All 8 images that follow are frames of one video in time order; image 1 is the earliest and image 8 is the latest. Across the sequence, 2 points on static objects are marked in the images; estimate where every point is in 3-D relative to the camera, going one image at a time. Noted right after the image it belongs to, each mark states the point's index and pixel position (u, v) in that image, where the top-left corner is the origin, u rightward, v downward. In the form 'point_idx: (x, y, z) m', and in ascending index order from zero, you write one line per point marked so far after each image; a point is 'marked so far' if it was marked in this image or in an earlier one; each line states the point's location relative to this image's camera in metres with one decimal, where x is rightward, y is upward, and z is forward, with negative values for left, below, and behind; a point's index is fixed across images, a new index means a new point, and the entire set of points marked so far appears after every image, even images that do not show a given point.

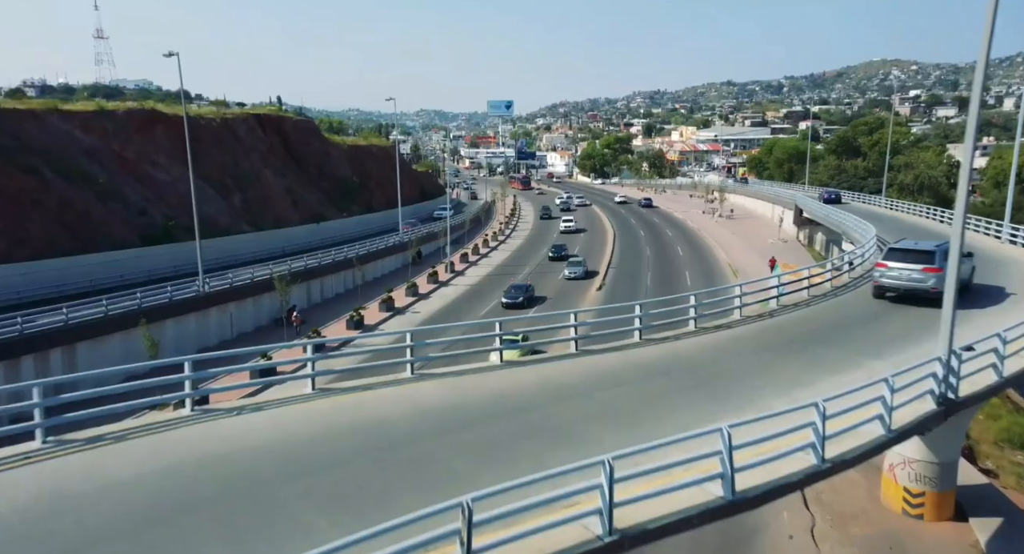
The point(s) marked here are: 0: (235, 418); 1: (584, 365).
0: (-3.4, -1.7, +10.0) m
1: (+1.1, -1.4, +12.7) m
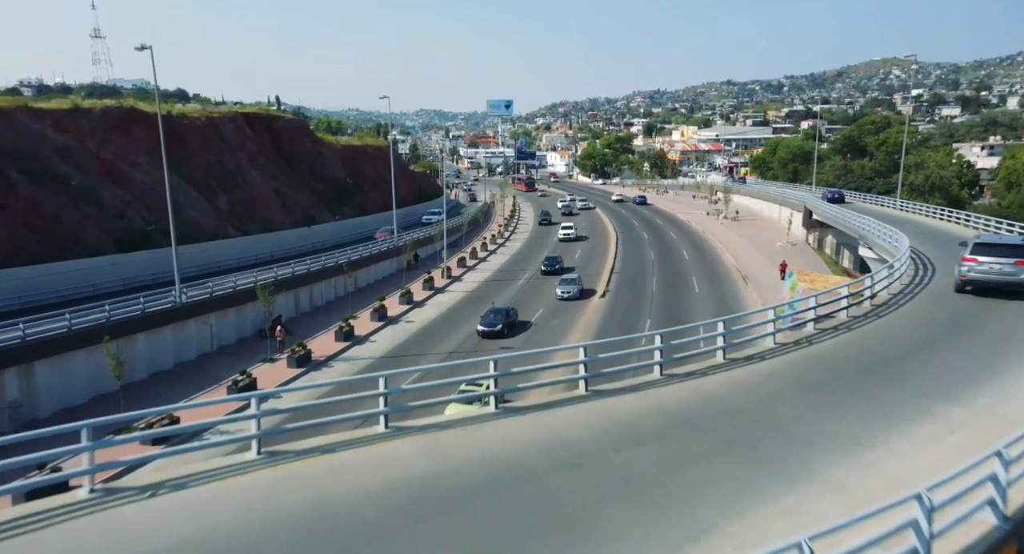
0: (-3.4, -2.1, +7.8) m
1: (+1.0, -1.7, +10.5) m
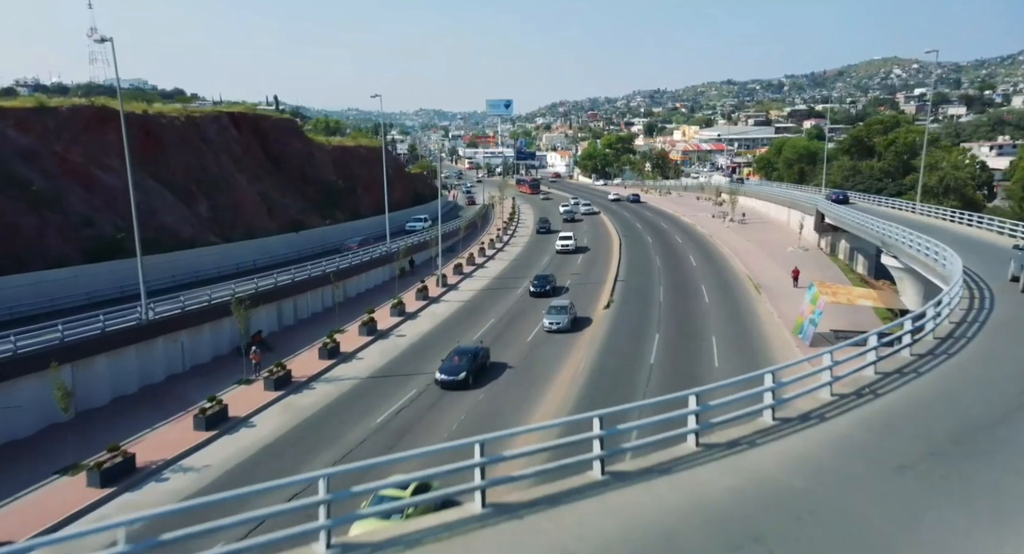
0: (-3.5, -2.6, +5.1) m
1: (+1.0, -2.2, +7.8) m
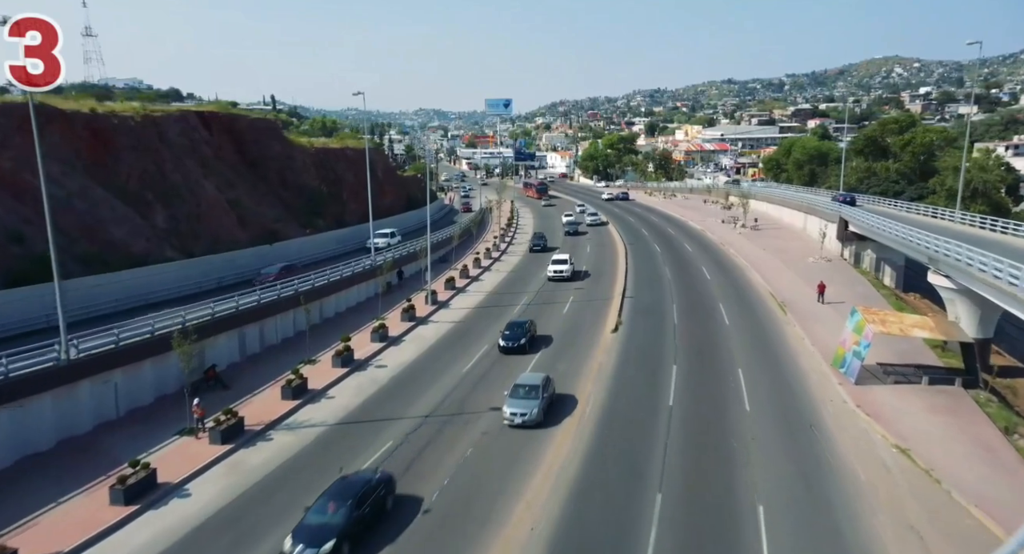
0: (-3.6, -3.5, +0.4) m
1: (+0.8, -3.1, +3.1) m
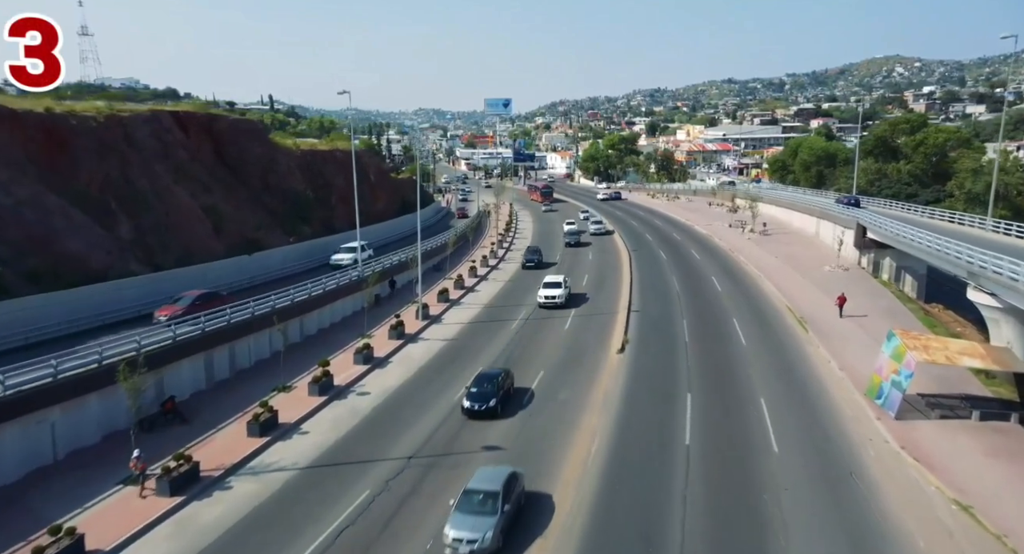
0: (-3.8, -4.1, -2.8) m
1: (+0.6, -3.7, -0.1) m
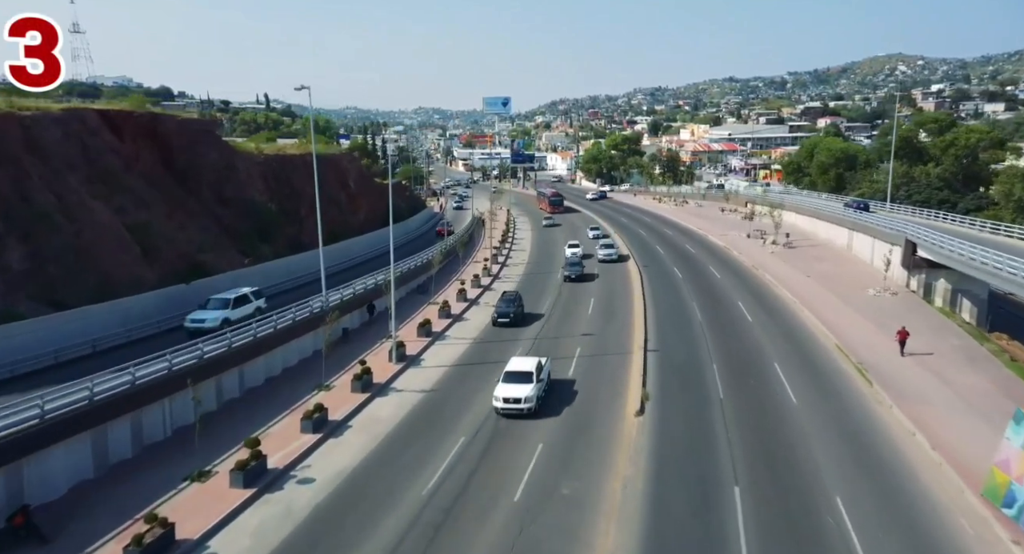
0: (-4.1, -5.5, -10.0) m
1: (+0.3, -5.2, -7.3) m
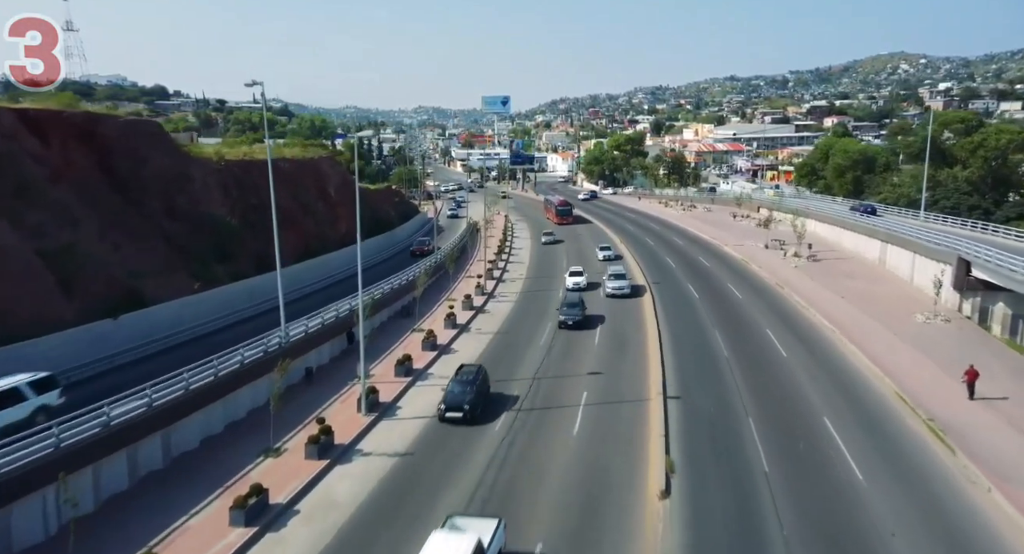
0: (-4.3, -6.7, -15.9) m
1: (+0.1, -6.4, -13.2) m
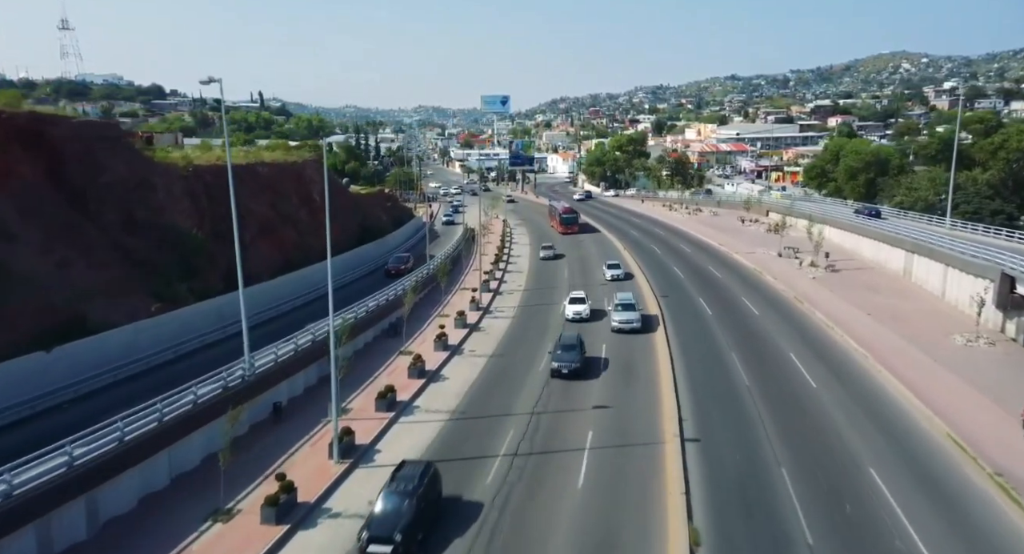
0: (-4.5, -7.6, -19.7) m
1: (-0.1, -7.2, -17.0) m
